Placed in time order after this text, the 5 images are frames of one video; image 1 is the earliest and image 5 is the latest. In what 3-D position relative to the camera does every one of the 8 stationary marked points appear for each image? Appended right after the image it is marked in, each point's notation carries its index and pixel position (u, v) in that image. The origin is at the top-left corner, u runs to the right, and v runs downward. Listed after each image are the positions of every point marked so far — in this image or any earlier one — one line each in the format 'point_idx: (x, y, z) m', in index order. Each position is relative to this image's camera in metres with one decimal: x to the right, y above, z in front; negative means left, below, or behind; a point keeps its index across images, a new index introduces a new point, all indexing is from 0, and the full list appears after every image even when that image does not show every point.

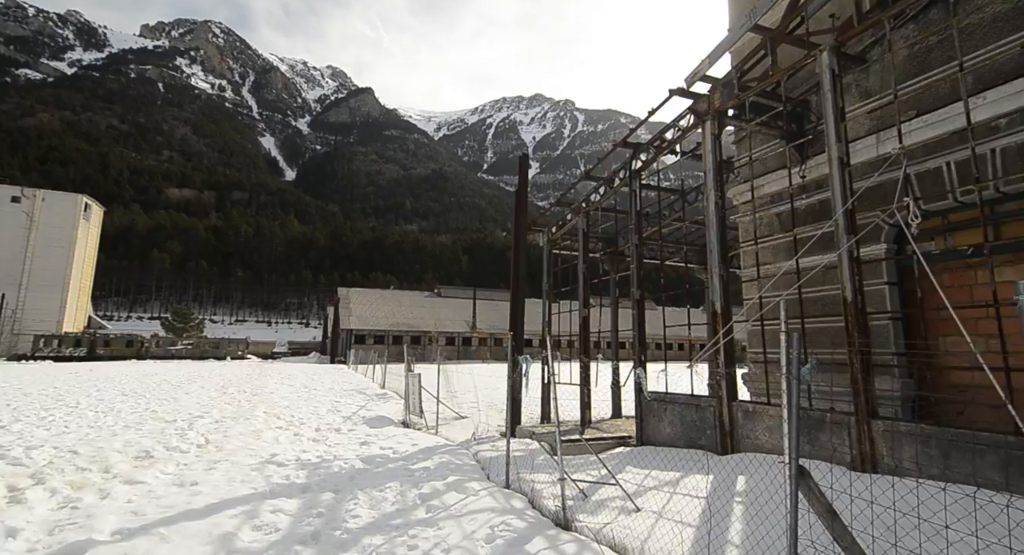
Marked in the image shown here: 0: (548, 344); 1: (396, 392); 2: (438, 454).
0: (+0.8, -1.5, +11.4) m
1: (-3.5, -3.5, +15.6) m
2: (-1.1, -2.6, +7.4) m
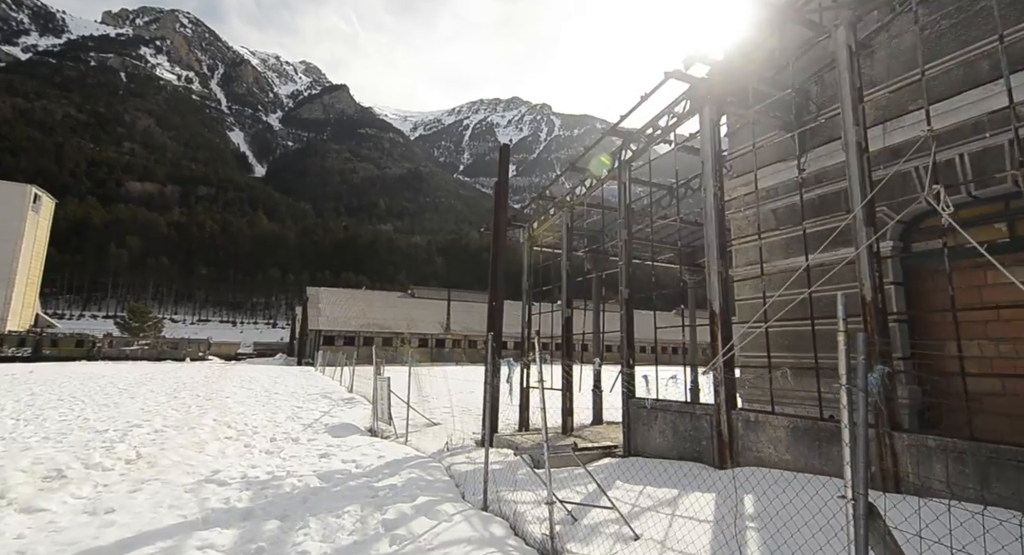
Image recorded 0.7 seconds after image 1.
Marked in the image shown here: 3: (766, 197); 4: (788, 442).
0: (+0.3, -1.4, +10.7) m
1: (-4.2, -3.4, +14.7) m
2: (-1.4, -2.5, +6.7) m
3: (+4.1, +1.3, +8.3) m
4: (+3.0, -1.8, +5.6) m
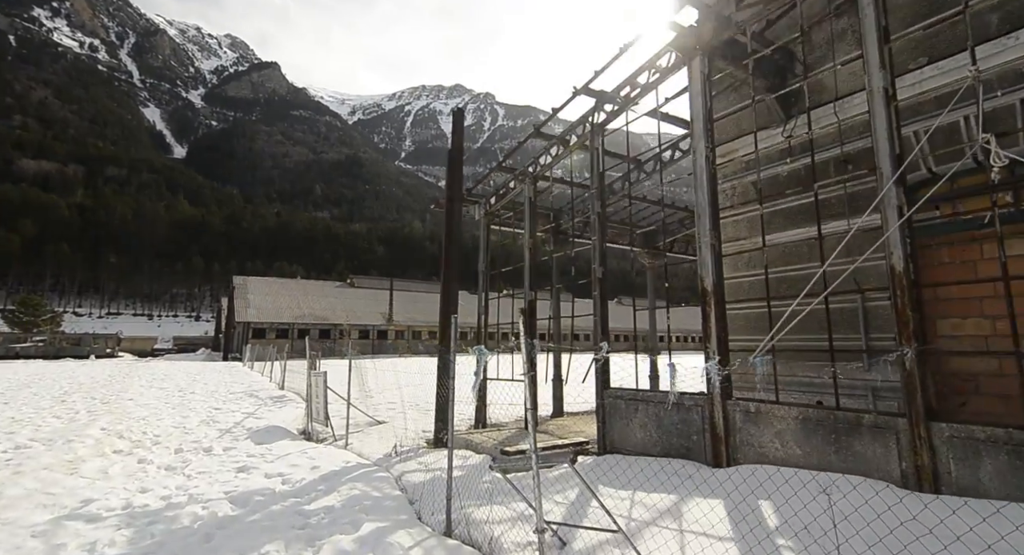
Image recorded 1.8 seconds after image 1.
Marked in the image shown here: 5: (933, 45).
0: (-0.5, -1.1, +9.6) m
1: (-5.5, -3.0, +13.1) m
2: (-1.8, -2.2, +5.5) m
3: (+3.5, +1.7, +7.7) m
4: (+2.7, -1.5, +4.9) m
5: (+4.9, +2.7, +6.0) m
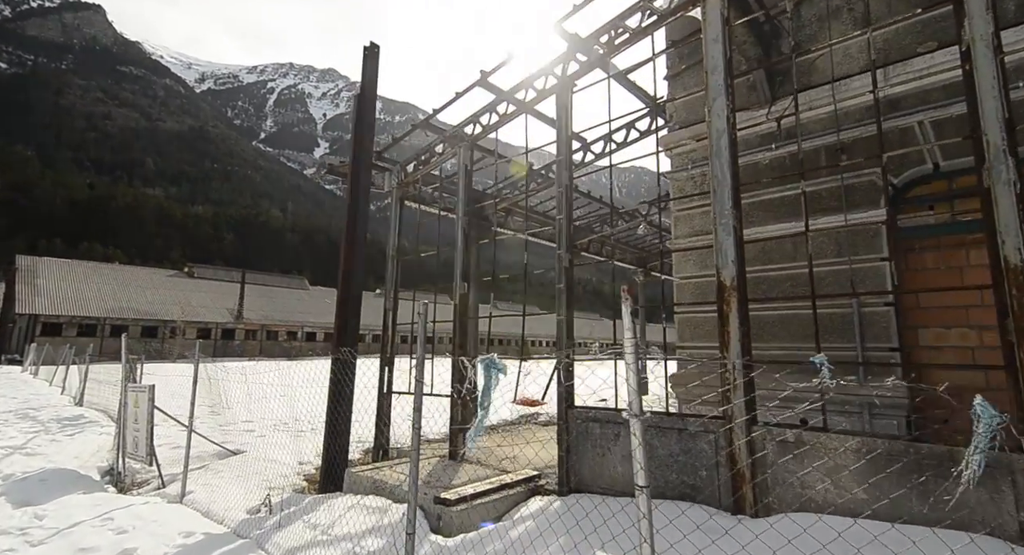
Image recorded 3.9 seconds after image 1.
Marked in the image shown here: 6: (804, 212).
0: (-1.8, -0.8, +7.5) m
1: (-7.6, -2.5, +9.6) m
2: (-2.0, -1.9, +3.1) m
3: (+2.7, +1.7, +6.7) m
4: (+2.5, -1.4, +3.7) m
5: (+4.6, +2.6, +5.5) m
6: (+3.5, +0.8, +6.0) m
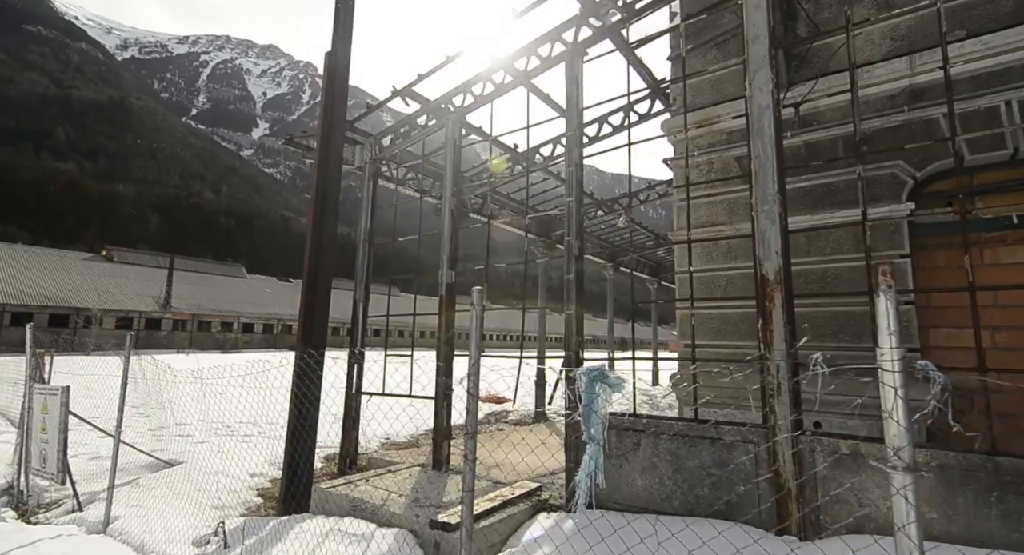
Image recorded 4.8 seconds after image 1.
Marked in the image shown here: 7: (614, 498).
0: (-2.0, -0.7, +6.6) m
1: (-8.0, -2.2, +8.1) m
2: (-1.7, -1.8, +2.3) m
3: (+2.7, +1.7, +6.3) m
4: (+2.7, -1.4, +3.4) m
5: (+4.7, +2.7, +5.3) m
6: (+3.4, +0.8, +5.7) m
7: (+0.9, -1.9, +4.5) m
